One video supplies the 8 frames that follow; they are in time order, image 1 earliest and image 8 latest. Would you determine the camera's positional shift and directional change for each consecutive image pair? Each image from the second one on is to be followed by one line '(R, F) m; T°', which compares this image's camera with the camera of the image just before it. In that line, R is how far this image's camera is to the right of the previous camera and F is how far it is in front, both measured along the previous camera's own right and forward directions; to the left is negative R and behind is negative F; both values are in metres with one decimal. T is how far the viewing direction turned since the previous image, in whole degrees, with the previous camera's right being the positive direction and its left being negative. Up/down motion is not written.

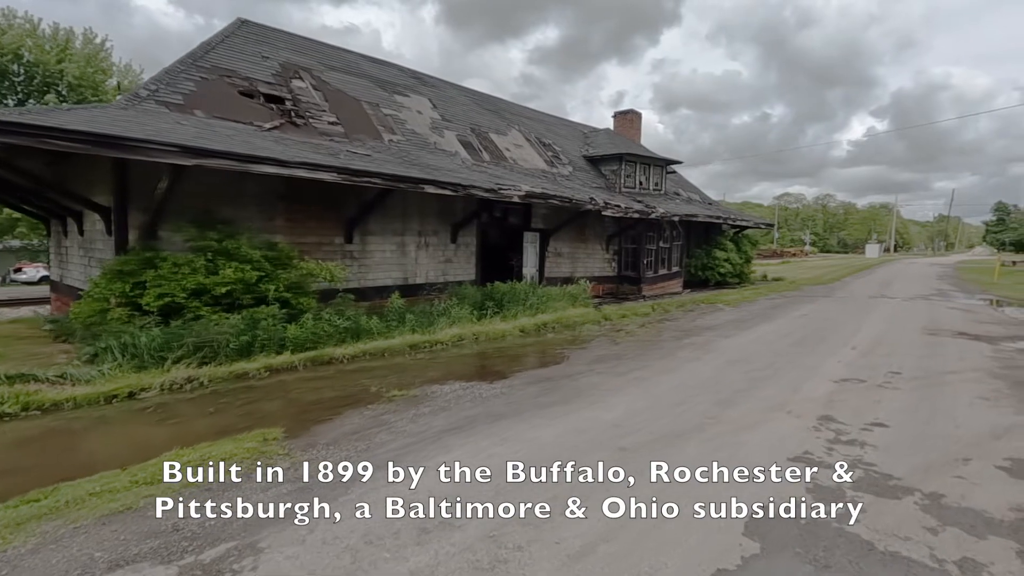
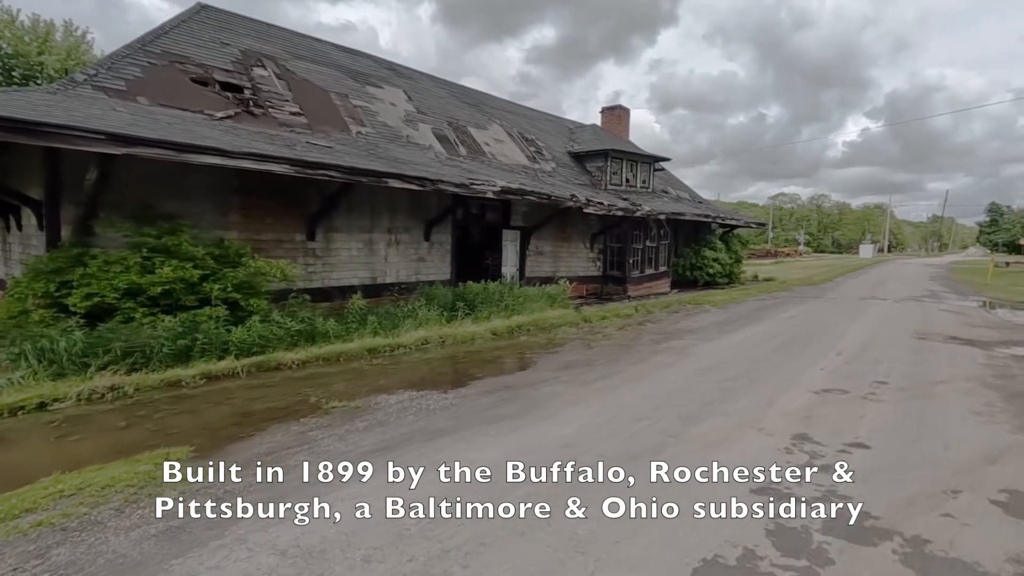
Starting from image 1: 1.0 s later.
(+0.4, +0.5) m; 0°
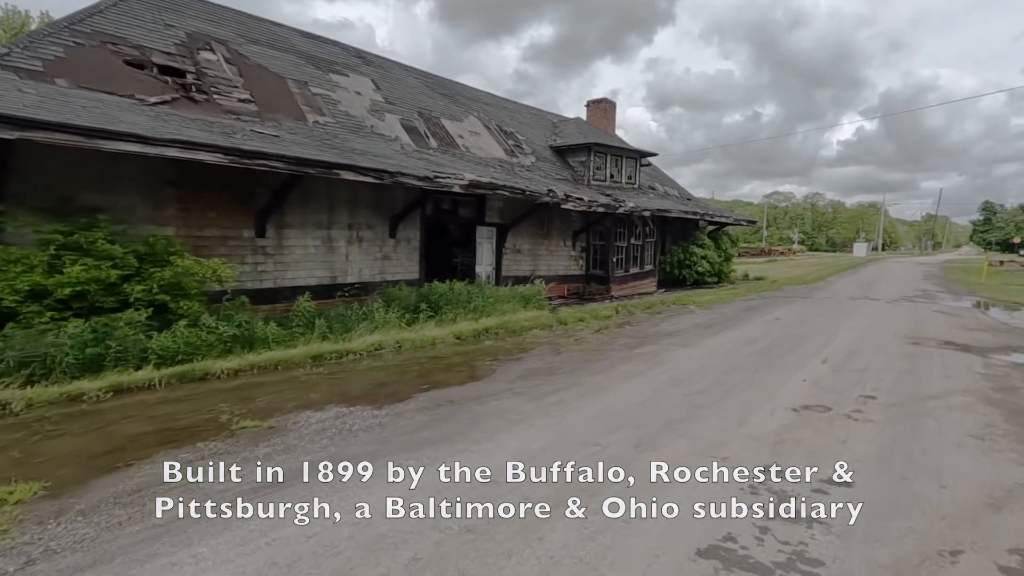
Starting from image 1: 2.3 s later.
(+0.5, +0.7) m; 0°
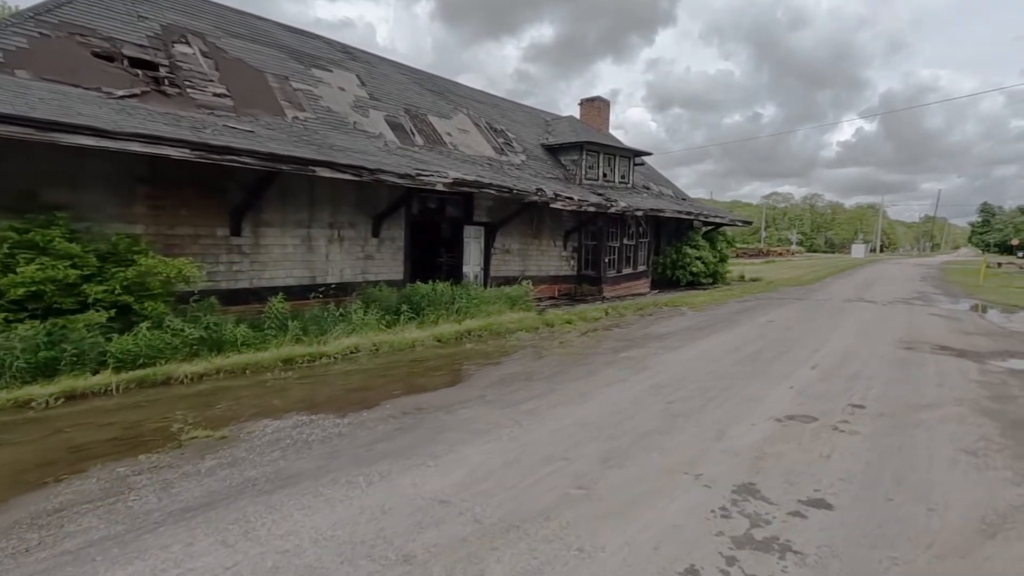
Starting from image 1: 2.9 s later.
(+0.3, +0.3) m; 0°
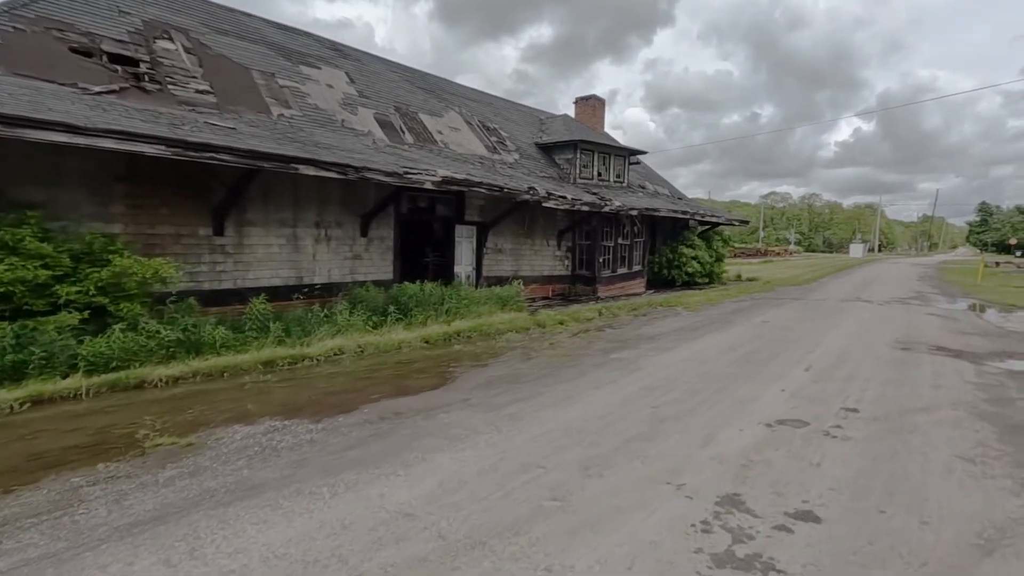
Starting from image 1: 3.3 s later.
(+0.2, +0.2) m; 0°
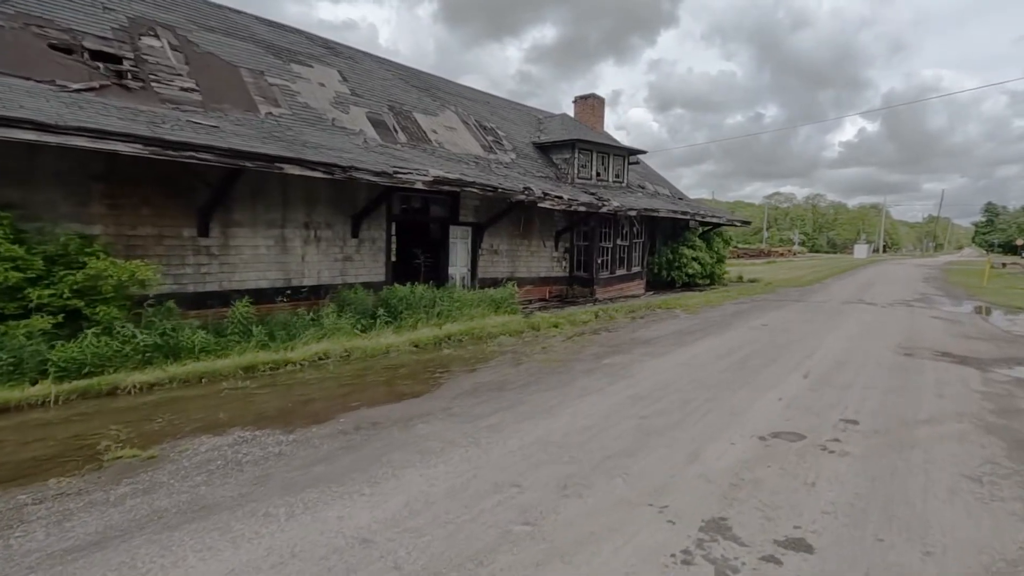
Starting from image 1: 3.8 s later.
(+0.2, +0.2) m; 0°
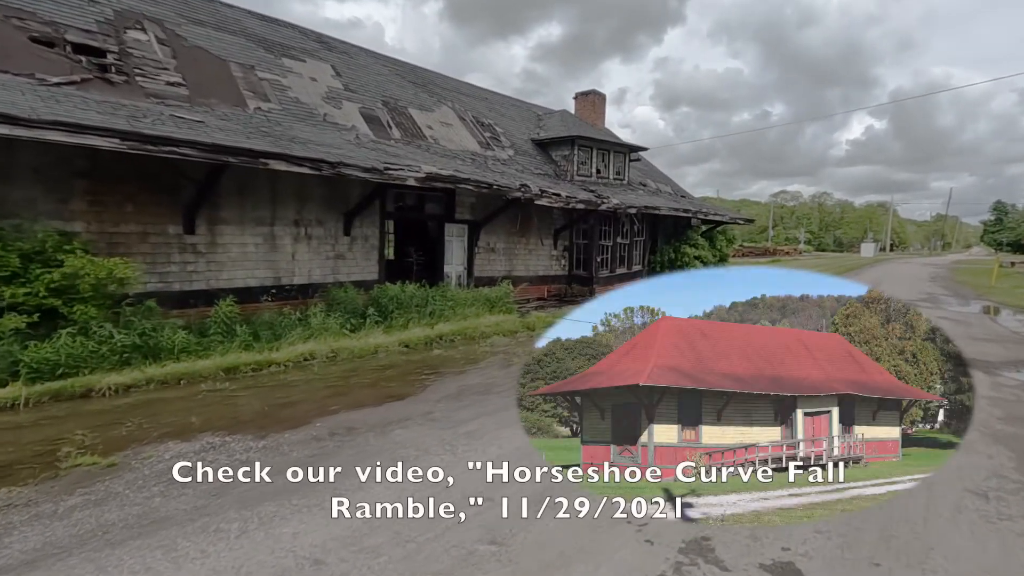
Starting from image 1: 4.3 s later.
(+0.2, +0.2) m; -1°
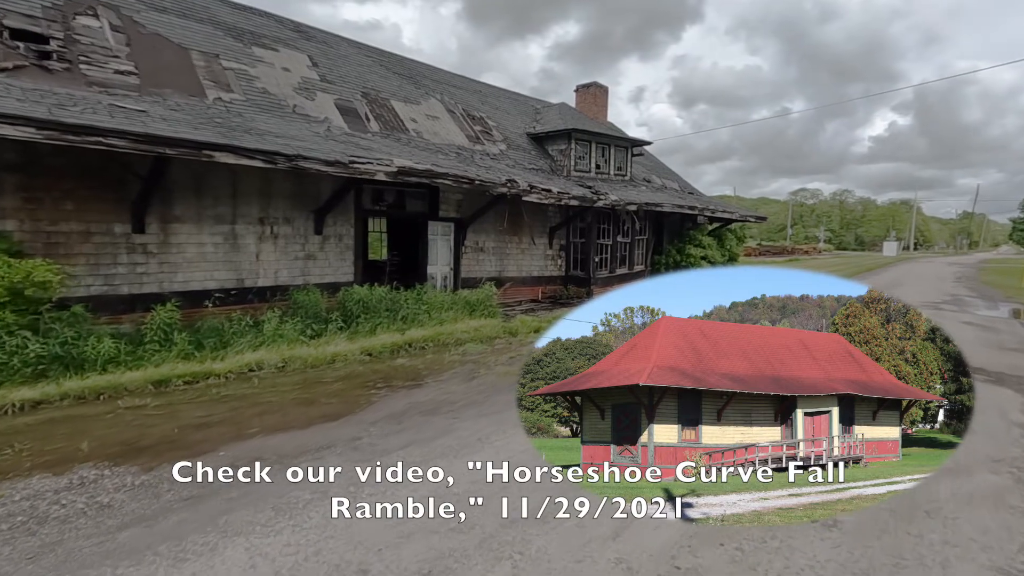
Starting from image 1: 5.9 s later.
(+0.6, +0.7) m; -2°
